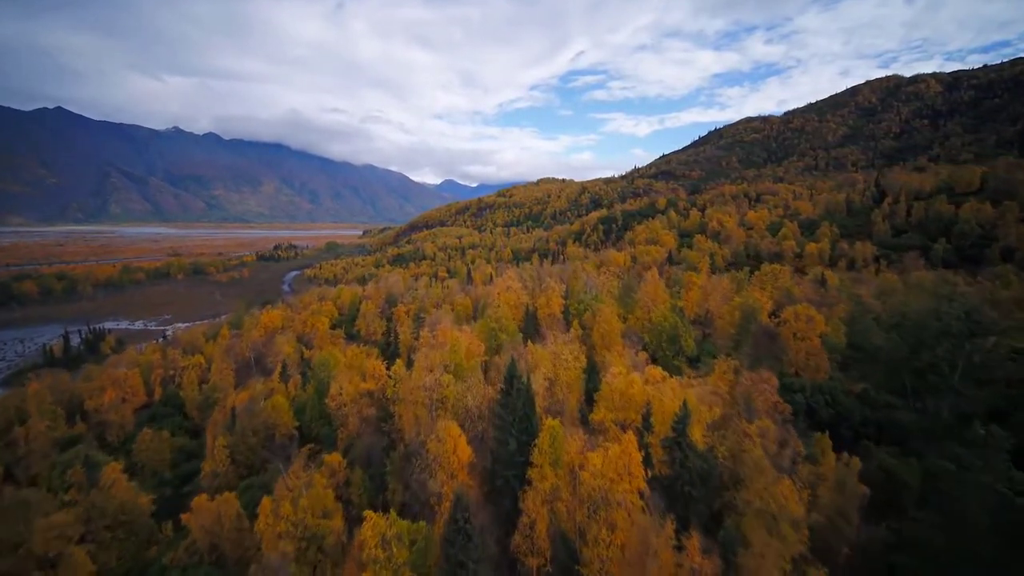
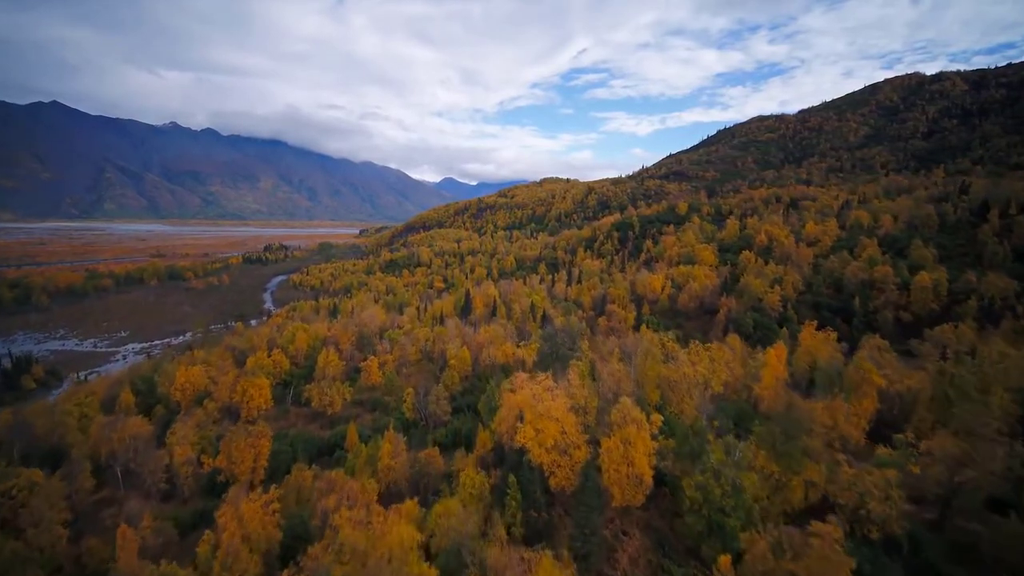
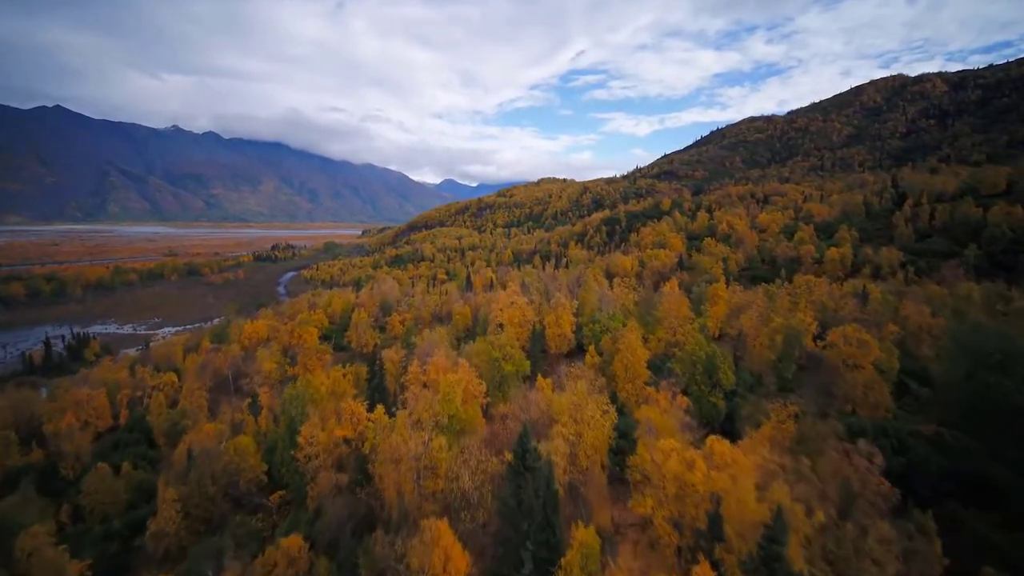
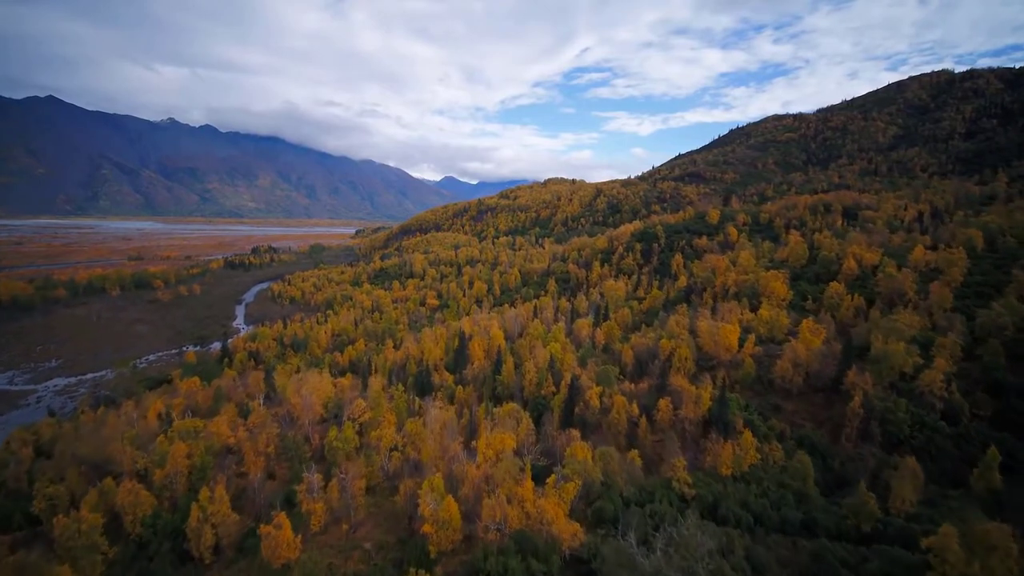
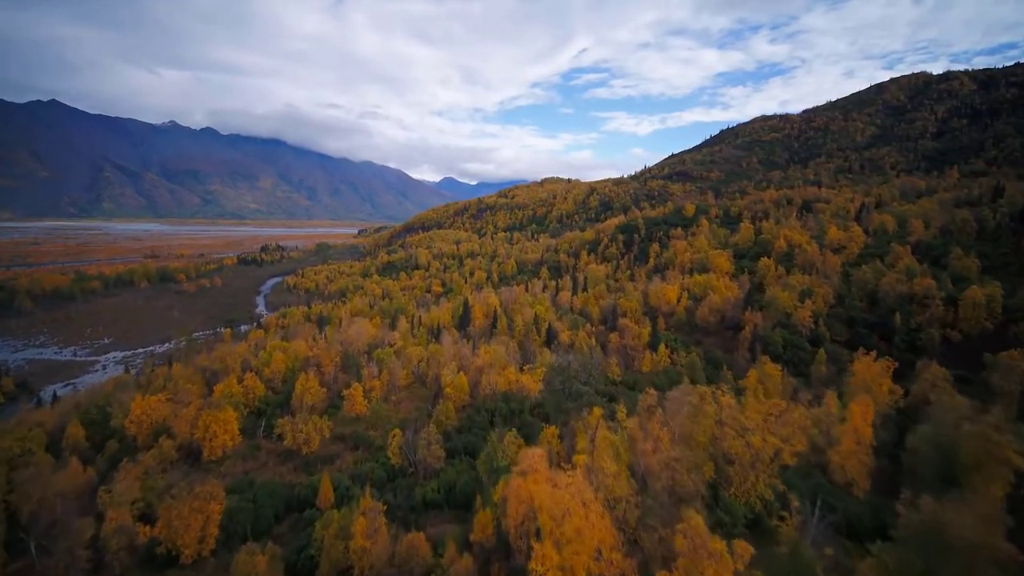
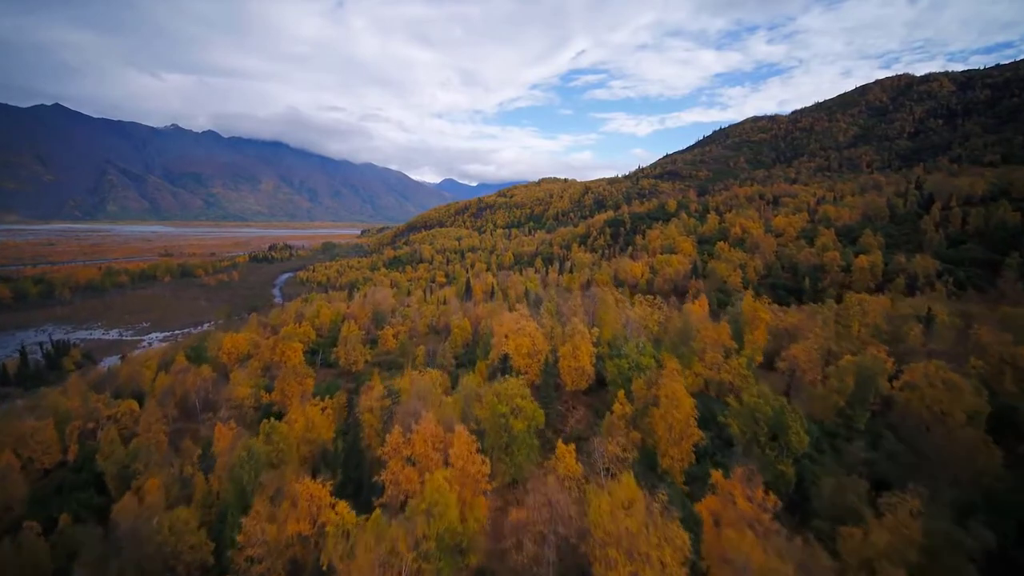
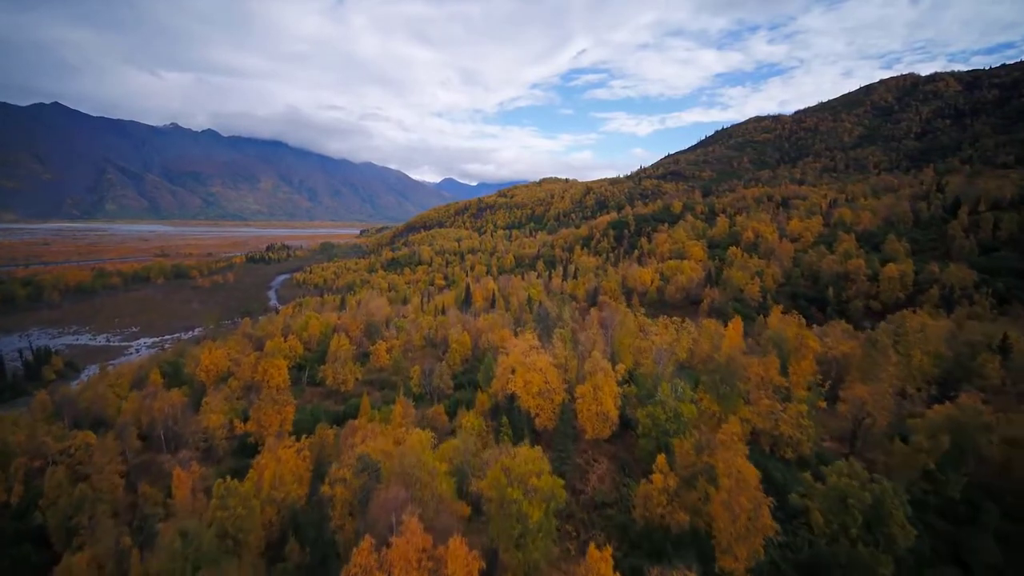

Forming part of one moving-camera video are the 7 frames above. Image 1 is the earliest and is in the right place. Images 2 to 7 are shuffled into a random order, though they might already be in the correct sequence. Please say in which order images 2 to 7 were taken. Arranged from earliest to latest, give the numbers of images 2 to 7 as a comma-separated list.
3, 6, 7, 2, 5, 4
